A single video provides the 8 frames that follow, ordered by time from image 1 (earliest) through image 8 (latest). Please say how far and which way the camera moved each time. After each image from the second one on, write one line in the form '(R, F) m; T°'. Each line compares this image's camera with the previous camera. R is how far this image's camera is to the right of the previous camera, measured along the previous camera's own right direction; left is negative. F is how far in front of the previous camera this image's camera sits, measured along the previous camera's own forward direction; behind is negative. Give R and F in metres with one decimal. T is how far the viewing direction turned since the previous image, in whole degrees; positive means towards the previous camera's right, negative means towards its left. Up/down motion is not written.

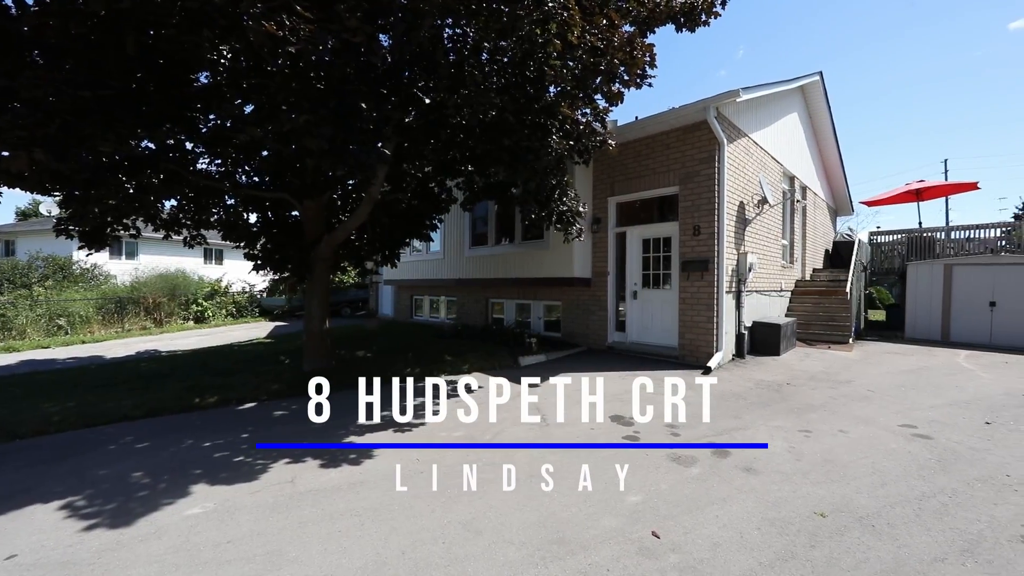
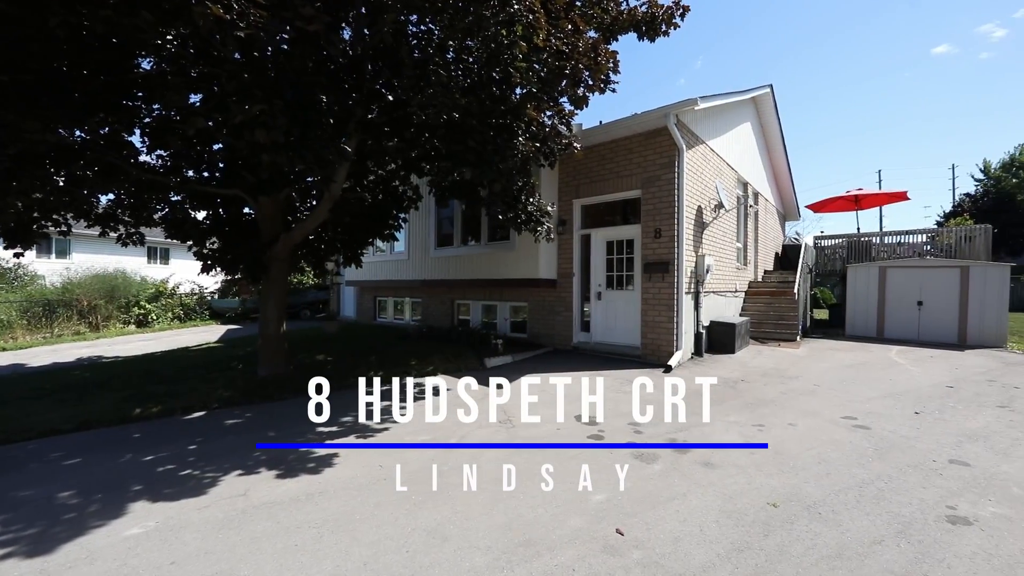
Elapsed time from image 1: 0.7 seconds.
(0.0, 0.0) m; +5°
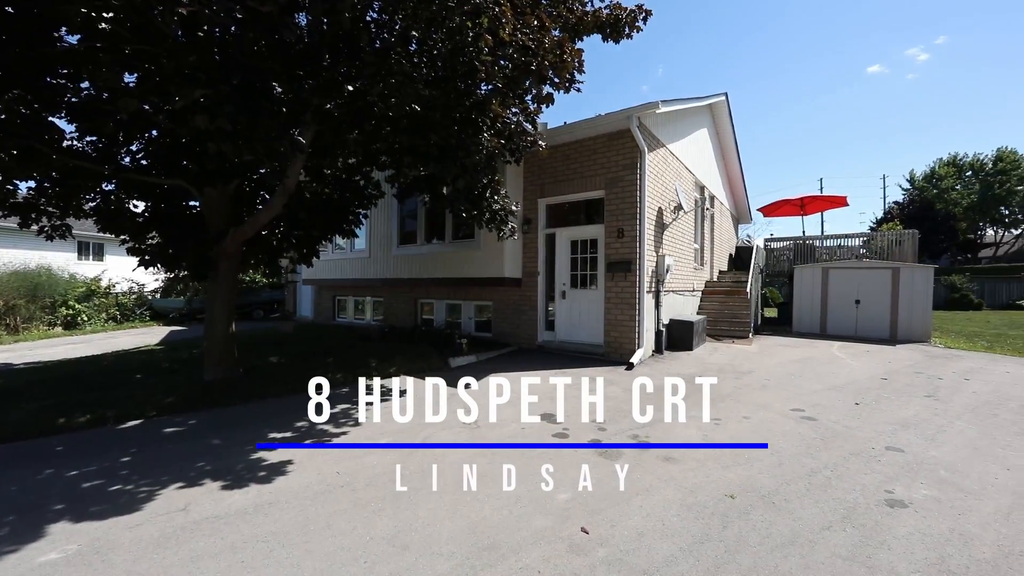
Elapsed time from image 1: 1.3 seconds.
(0.0, +0.1) m; +5°
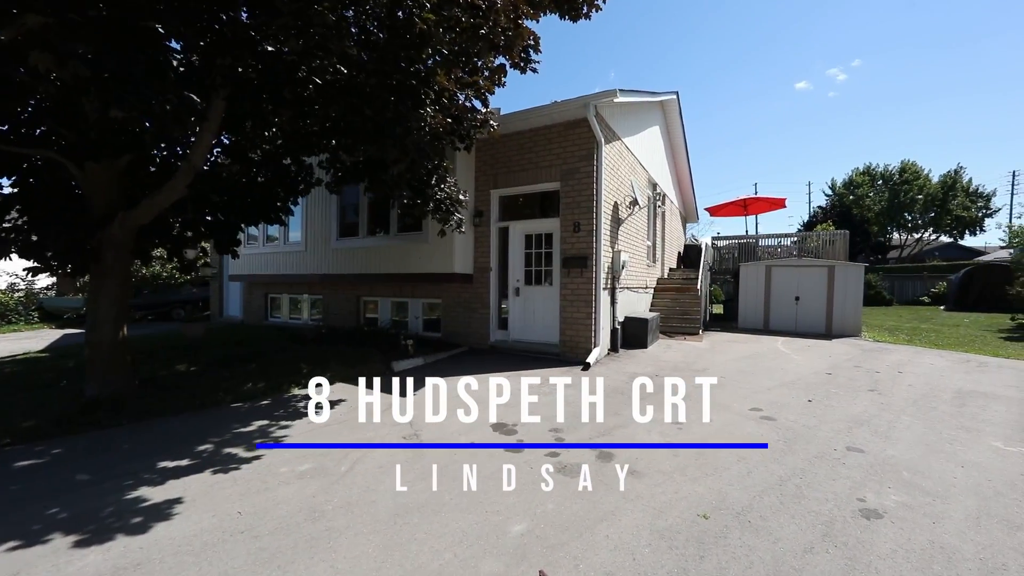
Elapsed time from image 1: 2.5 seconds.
(+0.1, +0.5) m; +7°
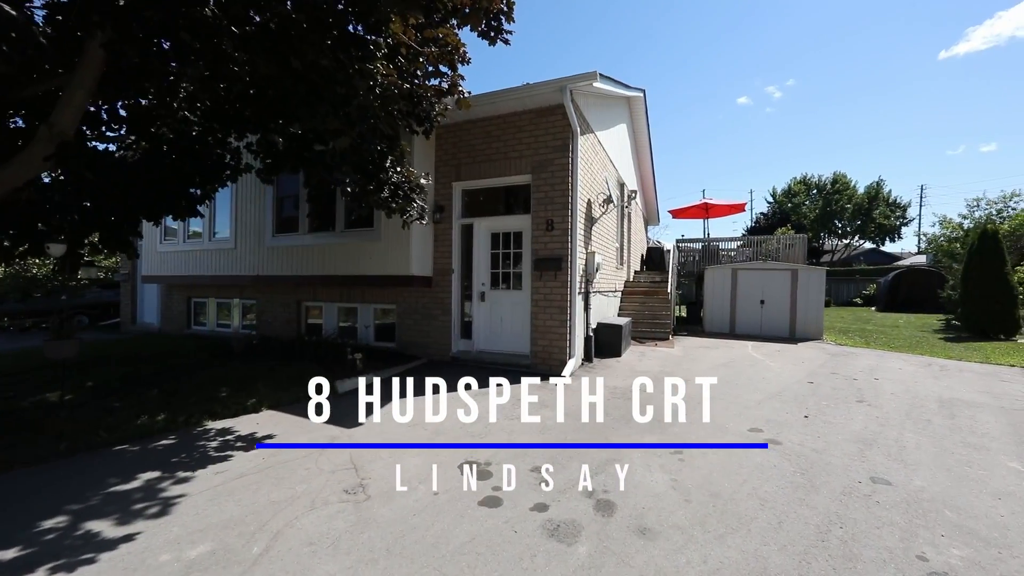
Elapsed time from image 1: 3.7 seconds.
(-0.1, +0.9) m; +6°
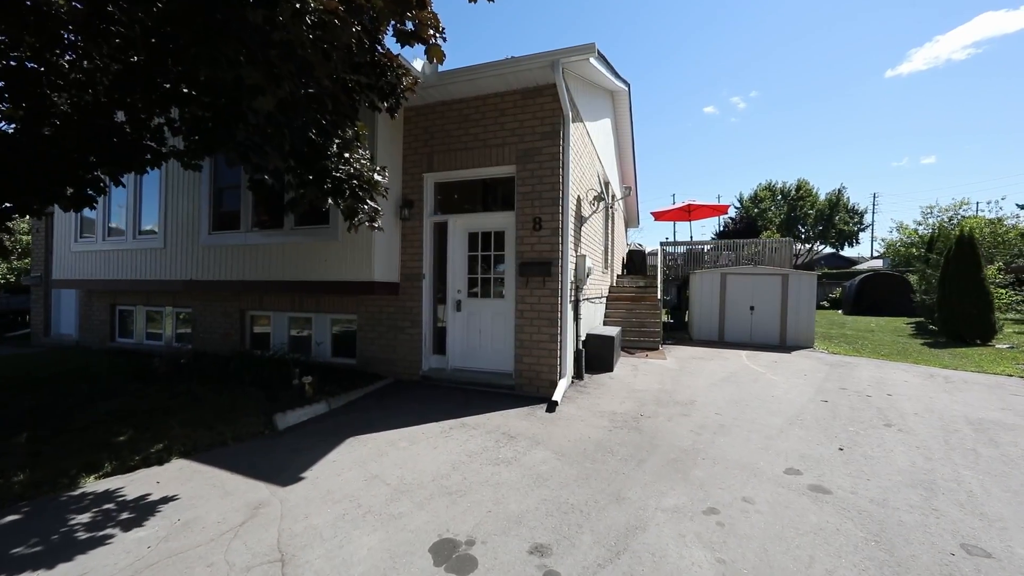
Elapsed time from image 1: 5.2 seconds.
(-0.1, +1.0) m; +4°
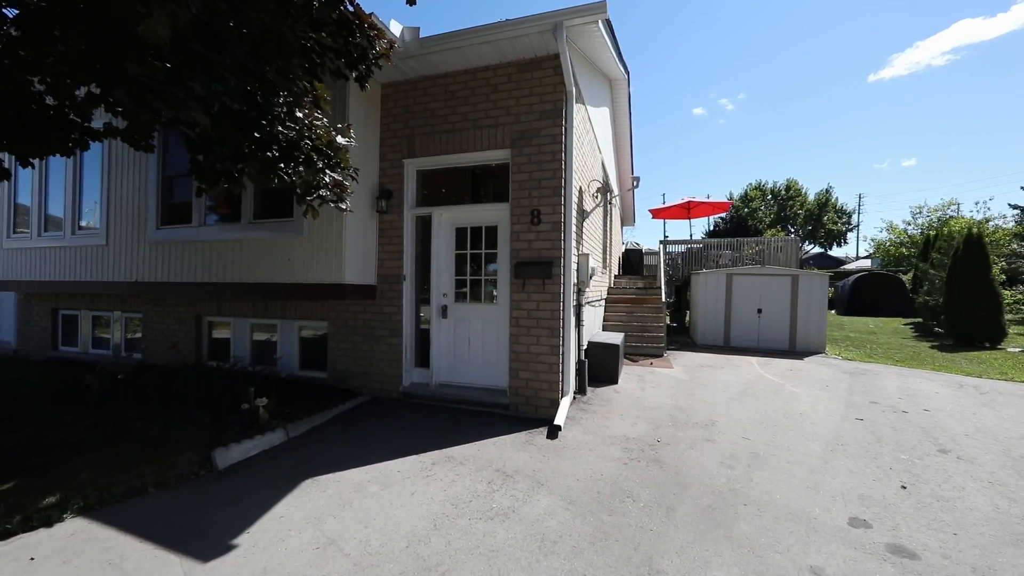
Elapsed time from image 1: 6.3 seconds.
(-0.1, +0.8) m; +1°
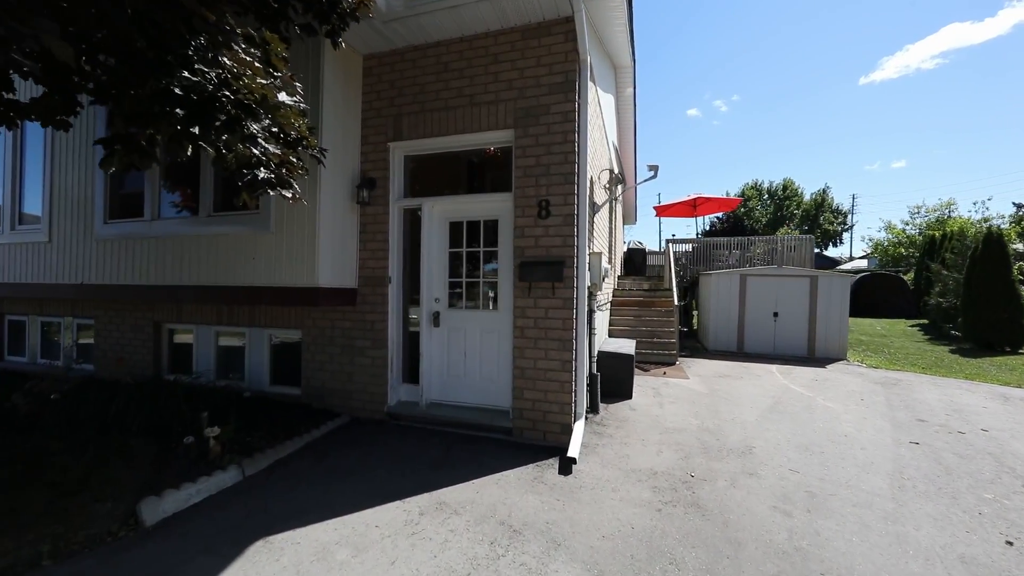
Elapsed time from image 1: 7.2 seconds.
(-0.1, +0.8) m; +1°
